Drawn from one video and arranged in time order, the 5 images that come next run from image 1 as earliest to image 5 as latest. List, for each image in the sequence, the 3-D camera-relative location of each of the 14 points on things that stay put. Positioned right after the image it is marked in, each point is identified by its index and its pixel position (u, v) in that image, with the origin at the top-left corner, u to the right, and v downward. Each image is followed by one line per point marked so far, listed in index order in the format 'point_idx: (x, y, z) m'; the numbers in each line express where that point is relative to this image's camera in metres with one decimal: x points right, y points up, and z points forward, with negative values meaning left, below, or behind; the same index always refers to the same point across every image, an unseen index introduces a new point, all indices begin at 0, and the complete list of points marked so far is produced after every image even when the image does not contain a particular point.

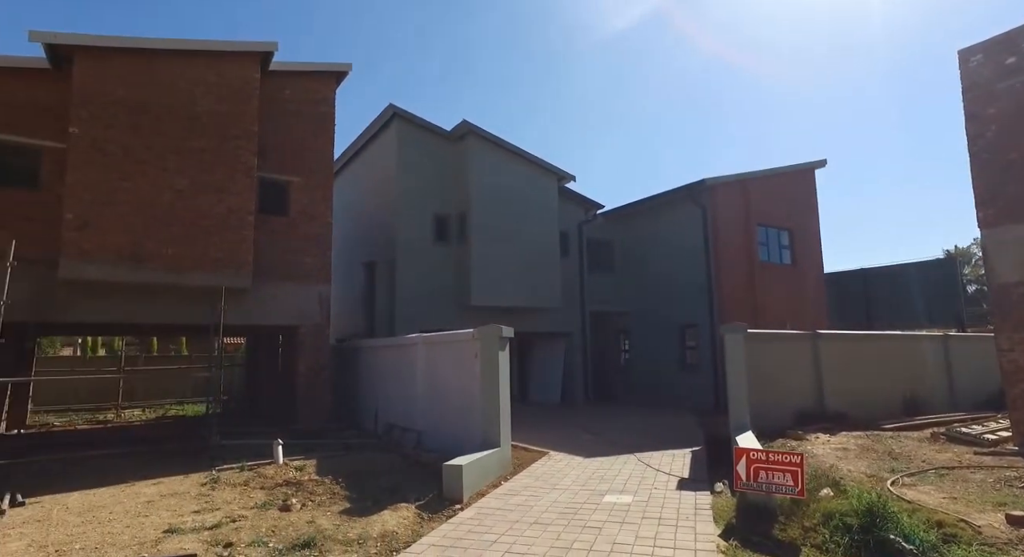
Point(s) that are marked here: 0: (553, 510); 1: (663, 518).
0: (+0.4, -2.1, +4.7) m
1: (+1.2, -2.0, +4.3) m
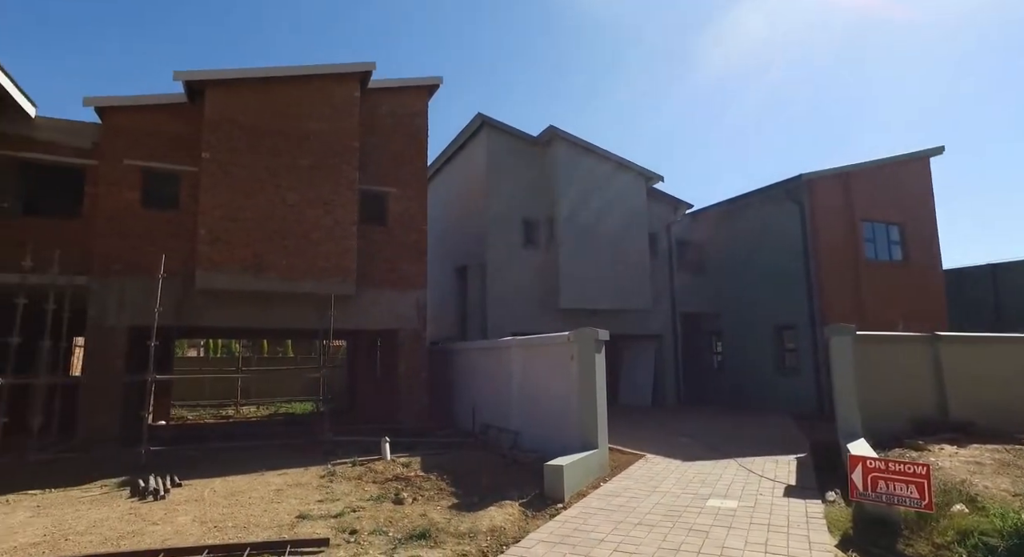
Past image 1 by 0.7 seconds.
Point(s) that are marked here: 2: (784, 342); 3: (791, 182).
0: (+1.3, -2.1, +4.8) m
1: (+2.1, -2.0, +4.3) m
2: (+6.7, -1.6, +12.9) m
3: (+6.5, +2.3, +12.3) m
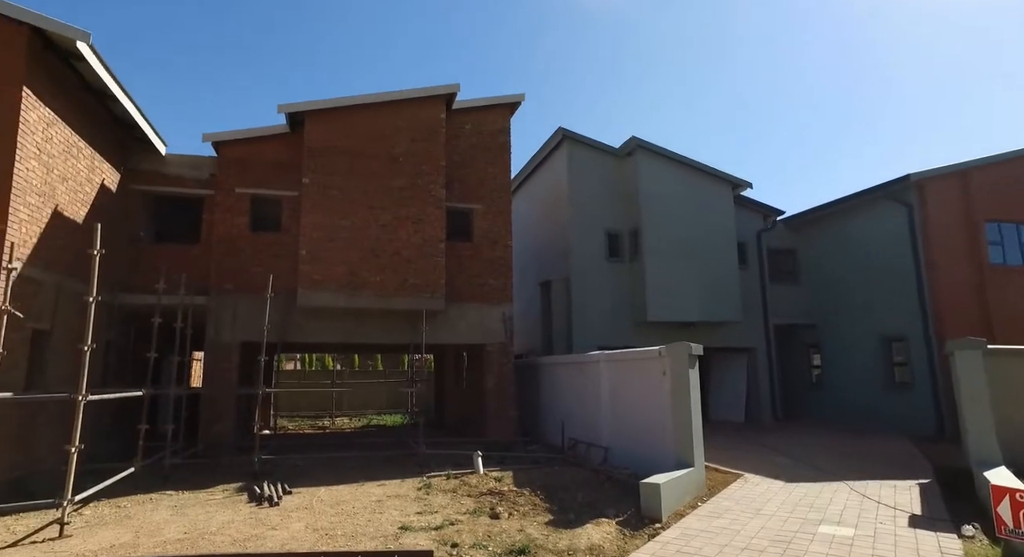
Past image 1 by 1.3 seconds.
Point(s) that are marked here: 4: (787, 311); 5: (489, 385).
0: (+2.3, -2.3, +4.5) m
1: (+3.1, -2.1, +3.9) m
2: (+8.6, -1.7, +11.9) m
3: (+8.4, +2.1, +11.5) m
4: (+7.1, -0.8, +13.7) m
5: (-0.5, -2.2, +11.2) m
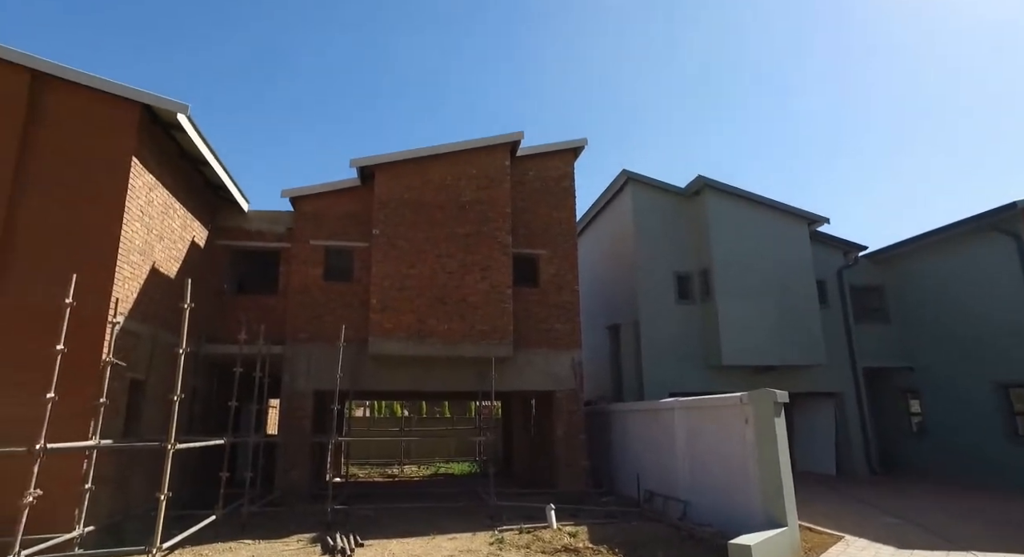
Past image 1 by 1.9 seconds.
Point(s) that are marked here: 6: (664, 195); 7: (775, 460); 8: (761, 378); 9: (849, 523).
0: (+3.2, -2.7, +4.0) m
1: (+3.8, -2.5, +3.3) m
2: (+10.1, -2.5, +10.7) m
3: (+9.8, +1.4, +10.6) m
4: (+8.8, -1.8, +12.7) m
5: (+1.0, -3.2, +10.9) m
6: (+3.6, +1.9, +12.3) m
7: (+3.4, -2.2, +6.4) m
8: (+5.6, -2.2, +11.8) m
9: (+5.0, -3.7, +7.9) m
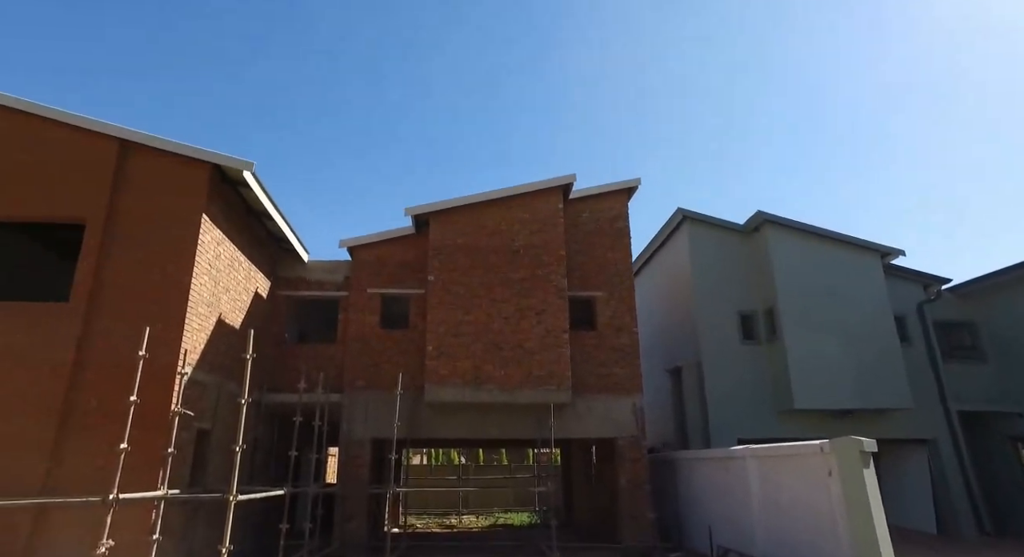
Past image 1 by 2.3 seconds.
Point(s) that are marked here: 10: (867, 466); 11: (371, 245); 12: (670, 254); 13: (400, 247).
0: (+3.8, -3.1, +3.4) m
1: (+4.5, -2.8, +2.7) m
2: (+11.3, -3.1, +9.6) m
3: (+10.8, +0.8, +9.8) m
4: (+10.1, -2.5, +11.7) m
5: (+2.2, -4.1, +10.5) m
6: (+4.8, +1.1, +12.0) m
7: (+4.3, -2.8, +5.8) m
8: (+6.9, -3.0, +11.1) m
9: (+6.0, -4.2, +7.1) m
10: (+4.3, -2.3, +6.0) m
11: (-3.2, +0.8, +11.8) m
12: (+3.8, +0.6, +12.7) m
13: (-2.5, +0.7, +11.9) m
